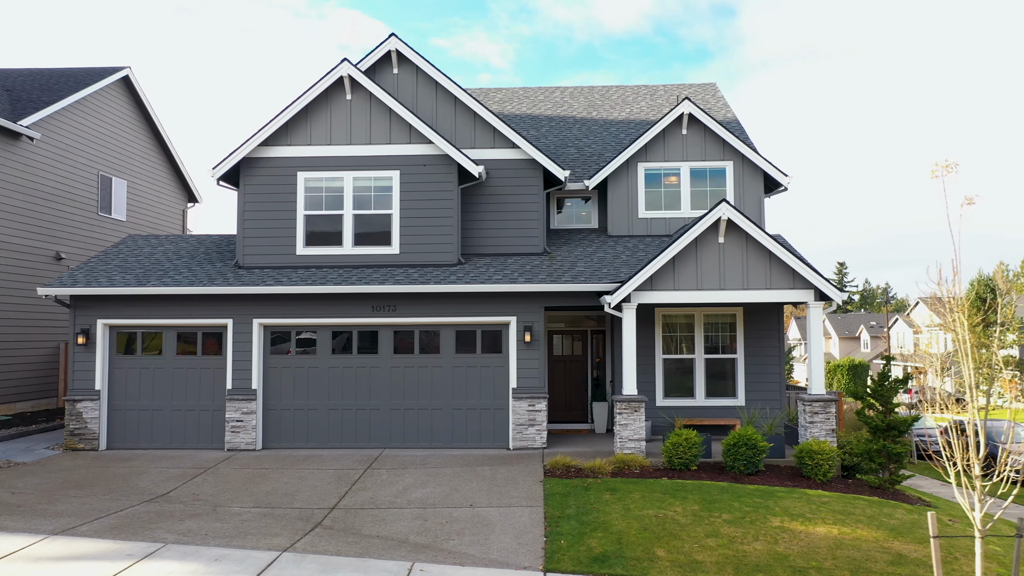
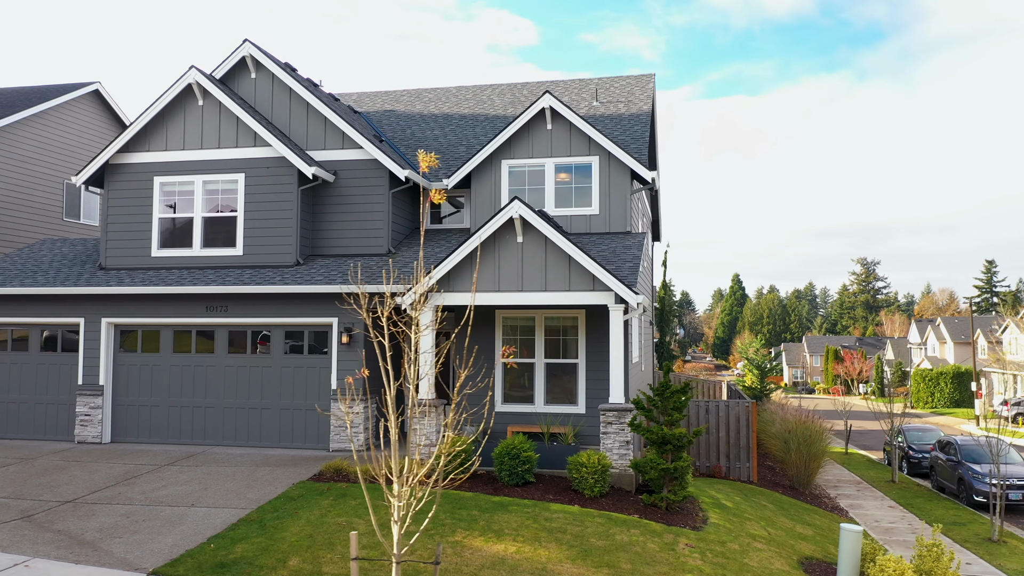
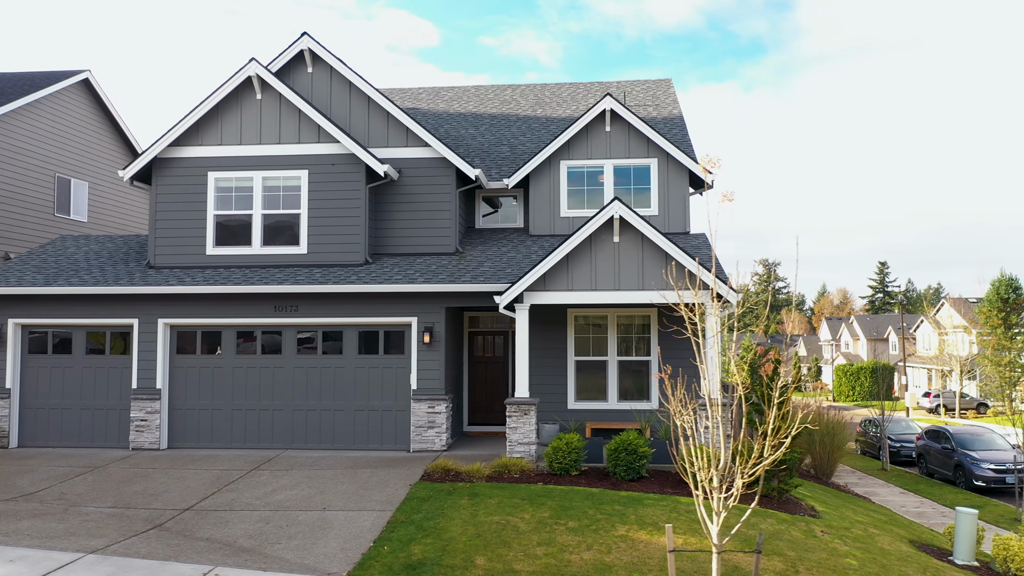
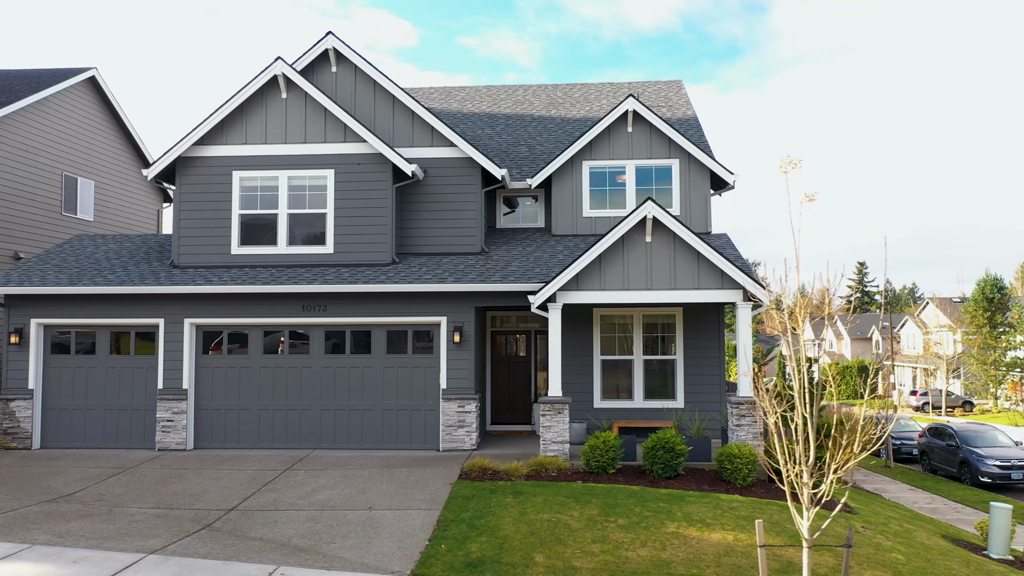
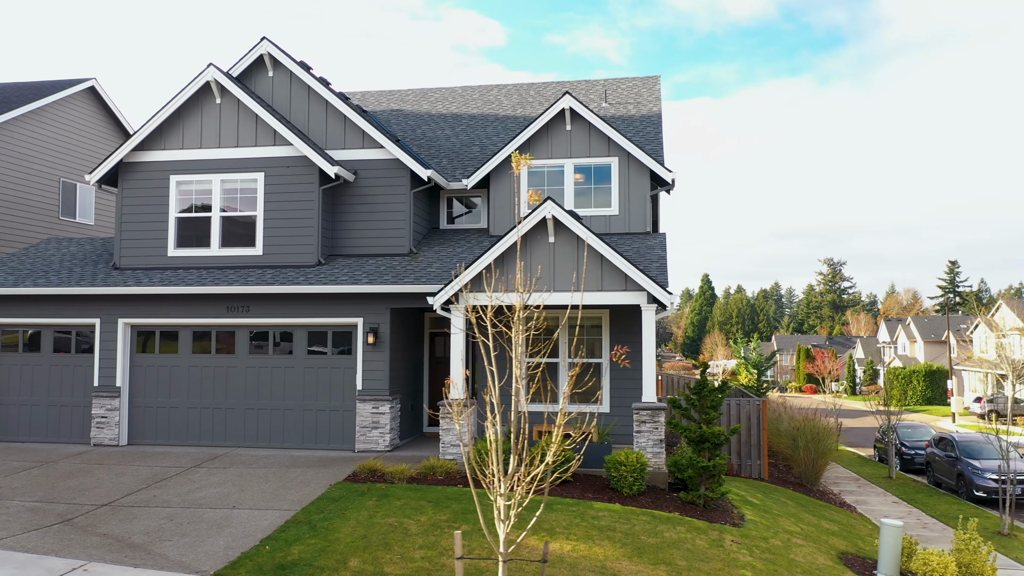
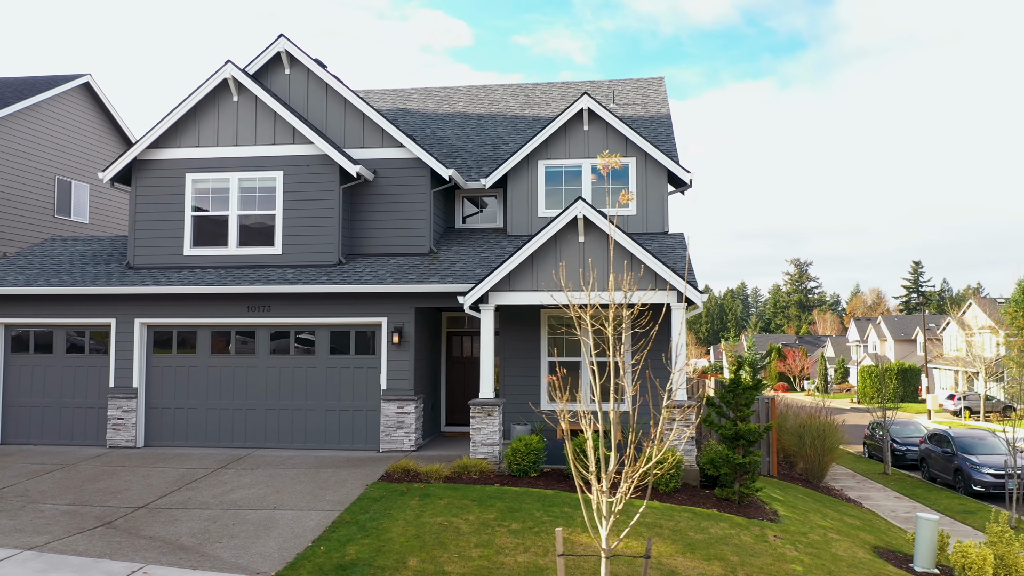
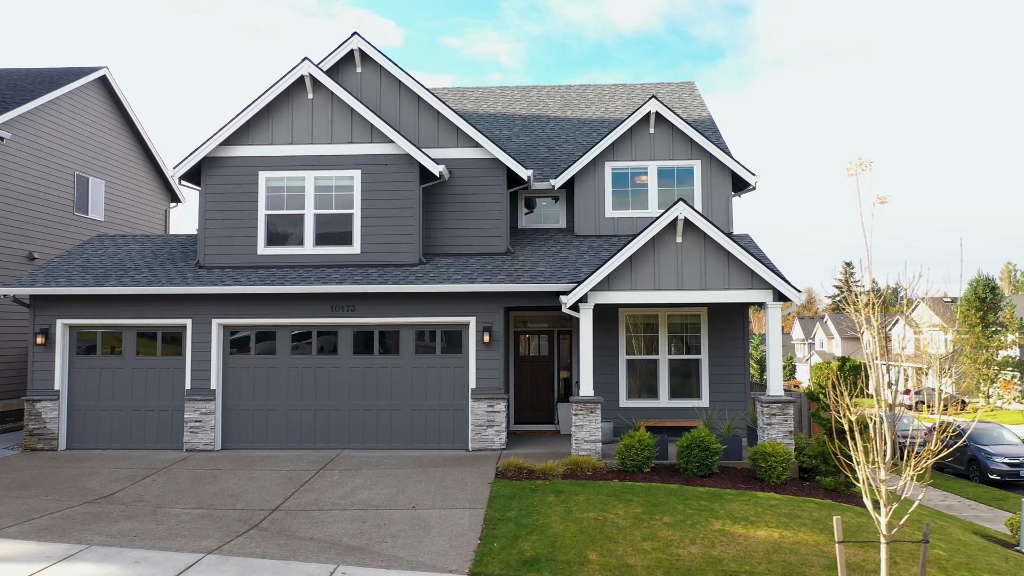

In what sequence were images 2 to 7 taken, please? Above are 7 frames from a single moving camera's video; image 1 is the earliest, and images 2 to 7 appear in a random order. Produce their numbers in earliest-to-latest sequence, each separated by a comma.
7, 4, 3, 6, 5, 2
